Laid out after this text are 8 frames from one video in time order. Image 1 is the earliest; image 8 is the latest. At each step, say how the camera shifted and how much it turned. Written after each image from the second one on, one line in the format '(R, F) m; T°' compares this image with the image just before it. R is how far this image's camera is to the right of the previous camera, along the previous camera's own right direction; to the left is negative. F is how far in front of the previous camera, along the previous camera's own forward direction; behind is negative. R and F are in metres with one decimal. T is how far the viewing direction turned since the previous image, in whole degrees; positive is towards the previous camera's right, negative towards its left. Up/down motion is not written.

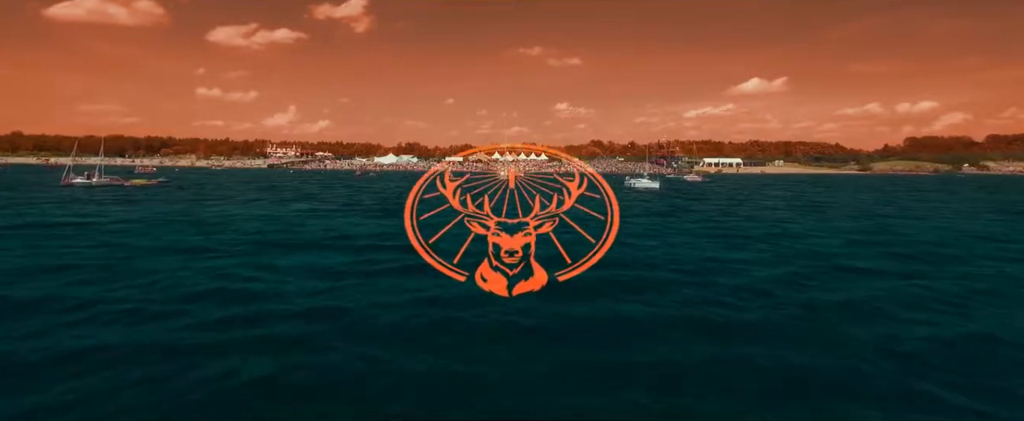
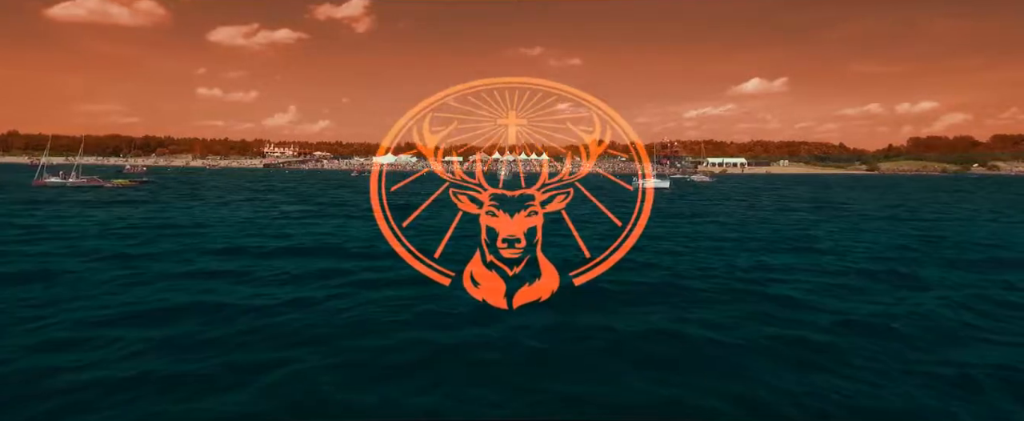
(-0.1, +2.9) m; 0°
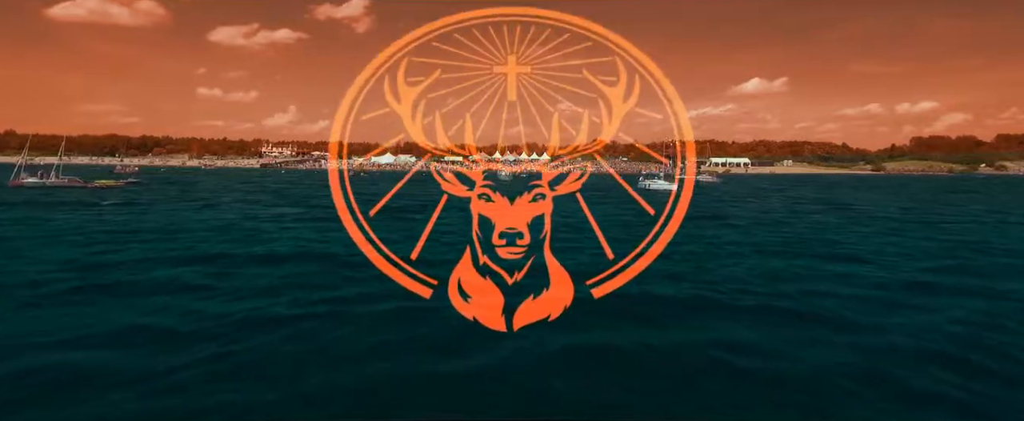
(-0.1, +2.3) m; 0°
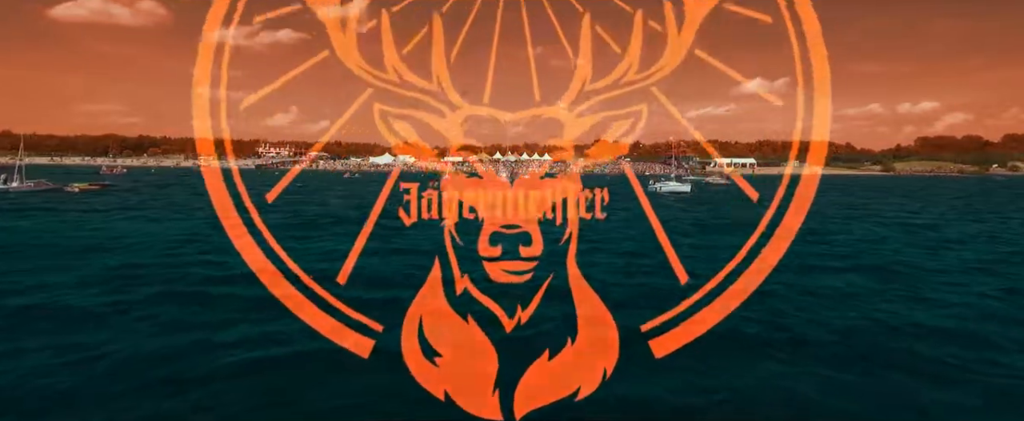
(-0.2, +3.6) m; 0°
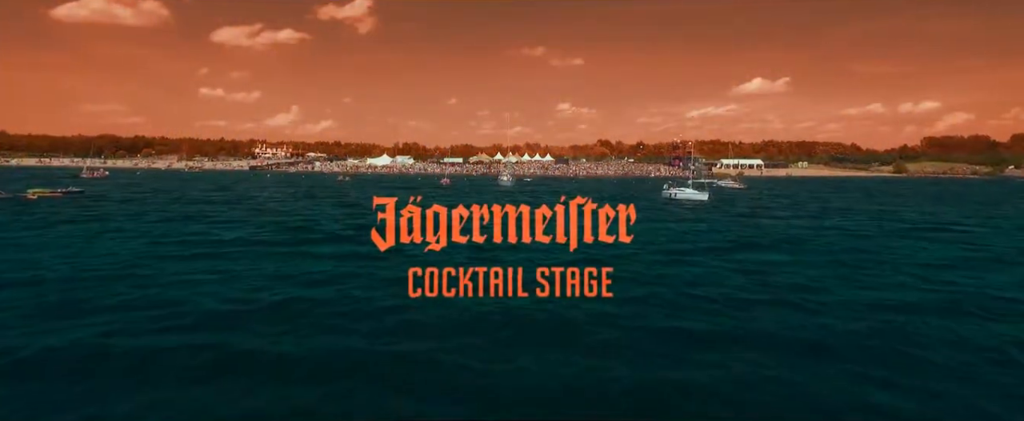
(-0.1, +4.3) m; 0°
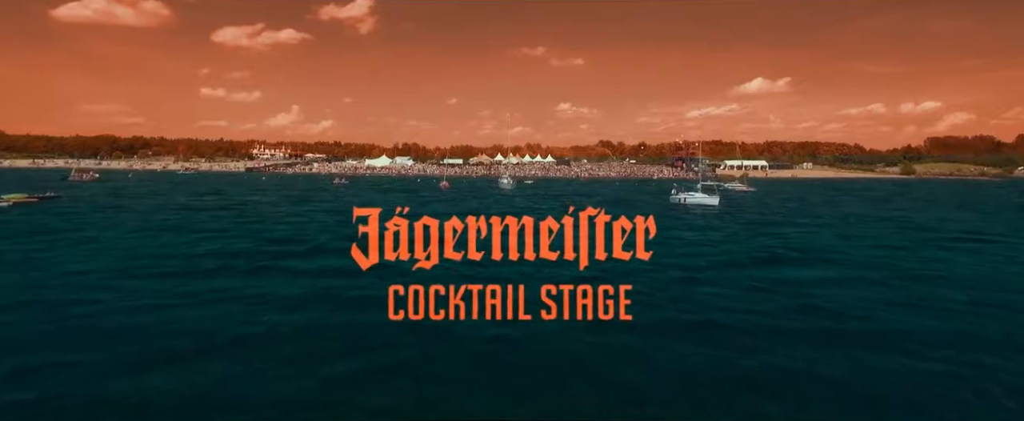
(-0.1, +2.3) m; 0°
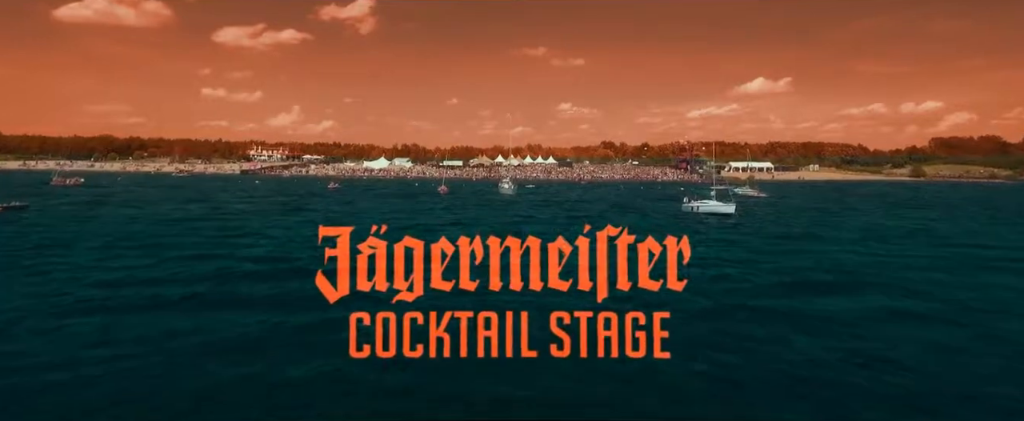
(-0.1, +3.1) m; 0°
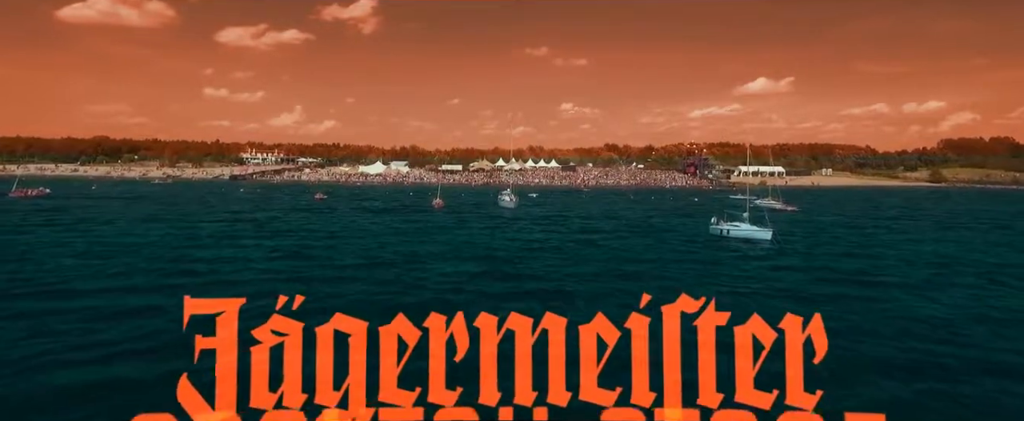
(+0.1, +6.2) m; 0°
